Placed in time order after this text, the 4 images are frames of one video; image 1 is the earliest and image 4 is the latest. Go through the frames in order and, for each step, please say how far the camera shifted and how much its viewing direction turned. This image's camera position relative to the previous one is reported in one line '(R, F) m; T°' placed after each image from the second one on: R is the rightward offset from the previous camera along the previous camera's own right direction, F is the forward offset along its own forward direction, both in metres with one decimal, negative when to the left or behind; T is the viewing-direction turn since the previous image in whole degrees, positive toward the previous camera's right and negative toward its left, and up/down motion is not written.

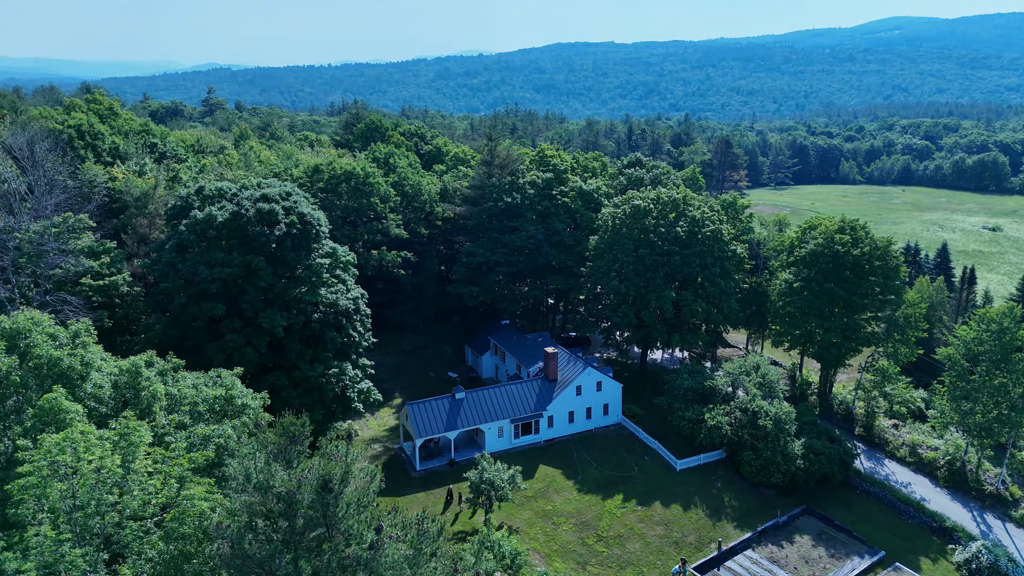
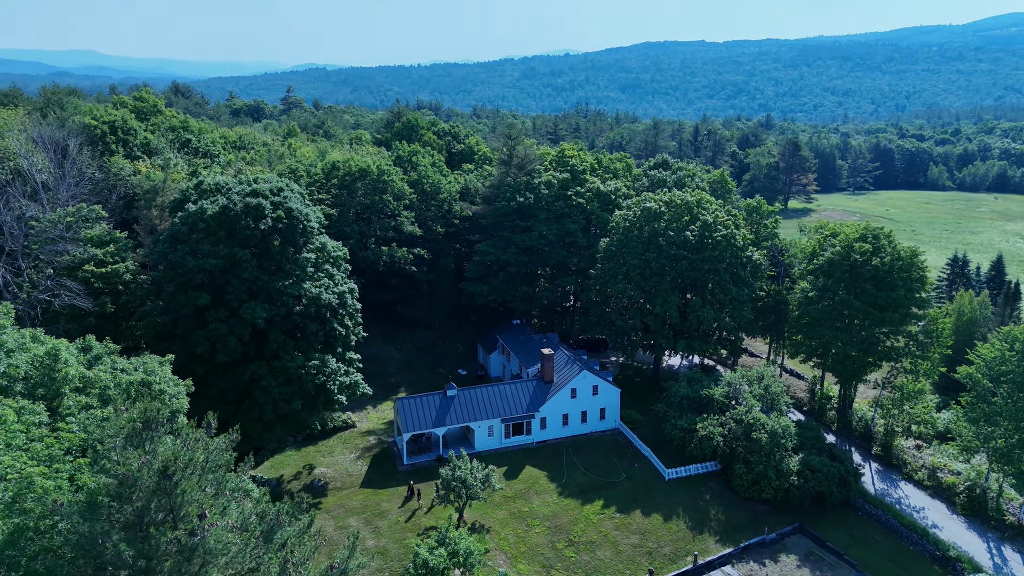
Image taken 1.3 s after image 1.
(+3.8, +0.2) m; -6°
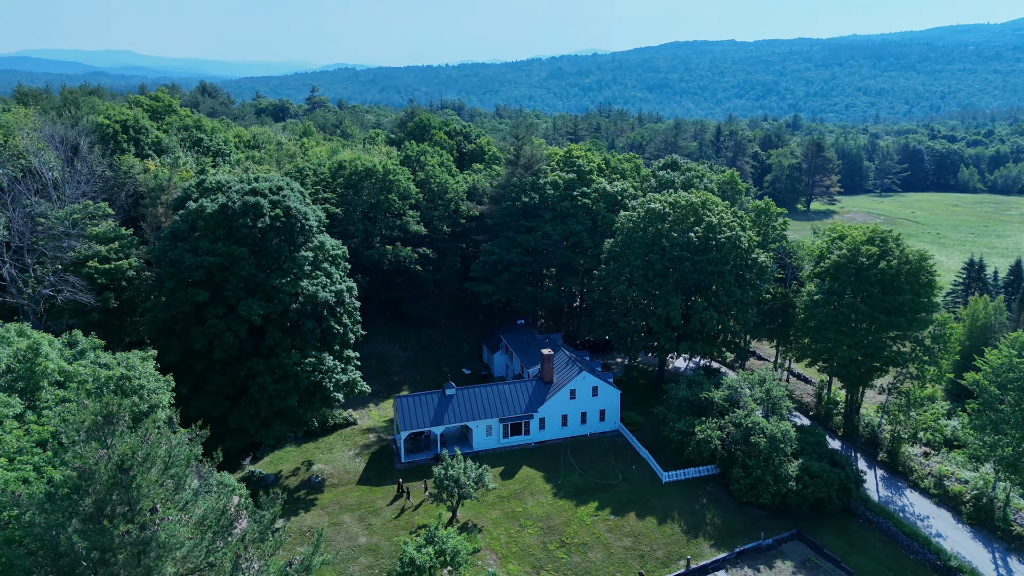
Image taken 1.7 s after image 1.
(+1.2, 0.0) m; -2°
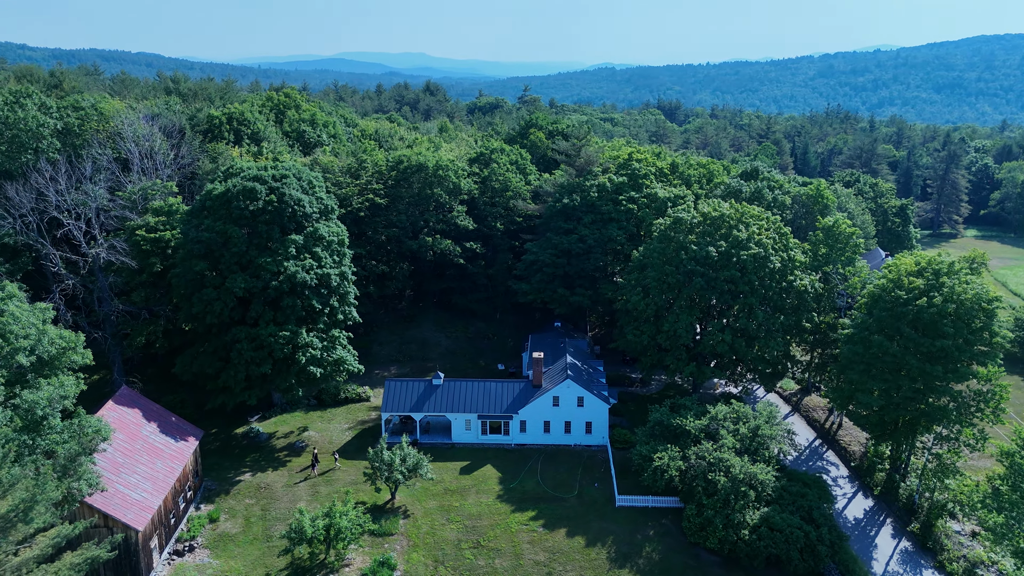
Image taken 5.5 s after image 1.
(+11.1, +1.8) m; -18°
